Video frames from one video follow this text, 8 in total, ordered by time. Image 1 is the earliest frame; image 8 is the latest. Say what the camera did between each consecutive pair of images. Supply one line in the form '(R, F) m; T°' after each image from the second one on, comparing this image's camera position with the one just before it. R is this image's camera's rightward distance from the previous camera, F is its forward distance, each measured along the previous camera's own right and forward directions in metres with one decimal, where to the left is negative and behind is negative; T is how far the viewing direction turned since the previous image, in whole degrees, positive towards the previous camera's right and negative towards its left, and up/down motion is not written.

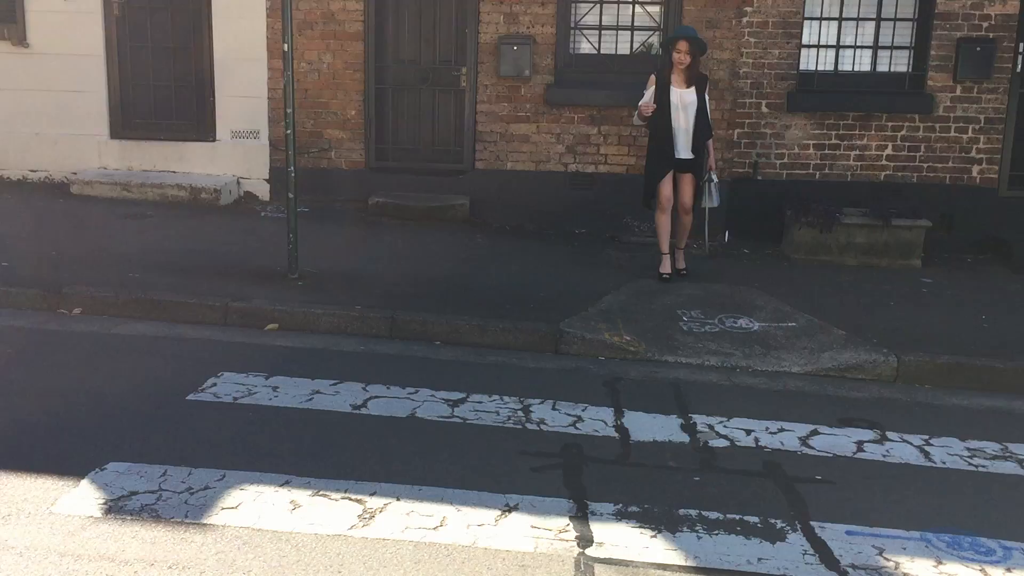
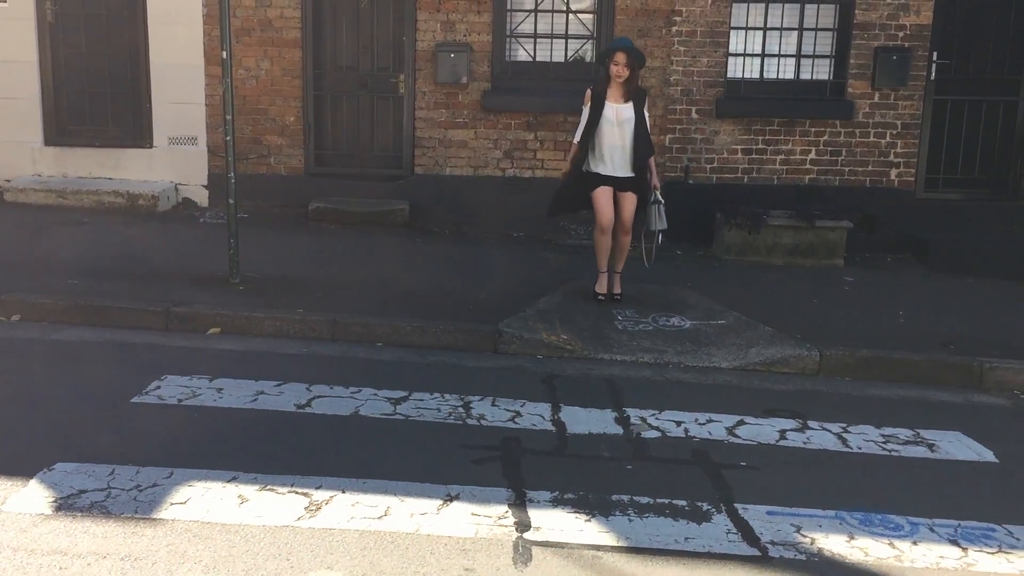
(0.0, -0.2) m; +4°
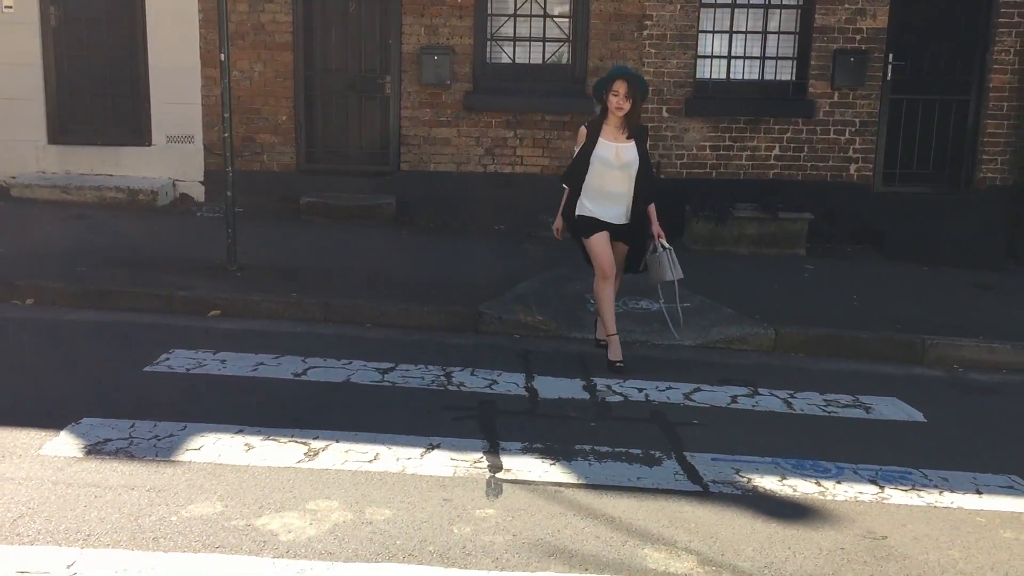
(+0.1, -0.5) m; +1°
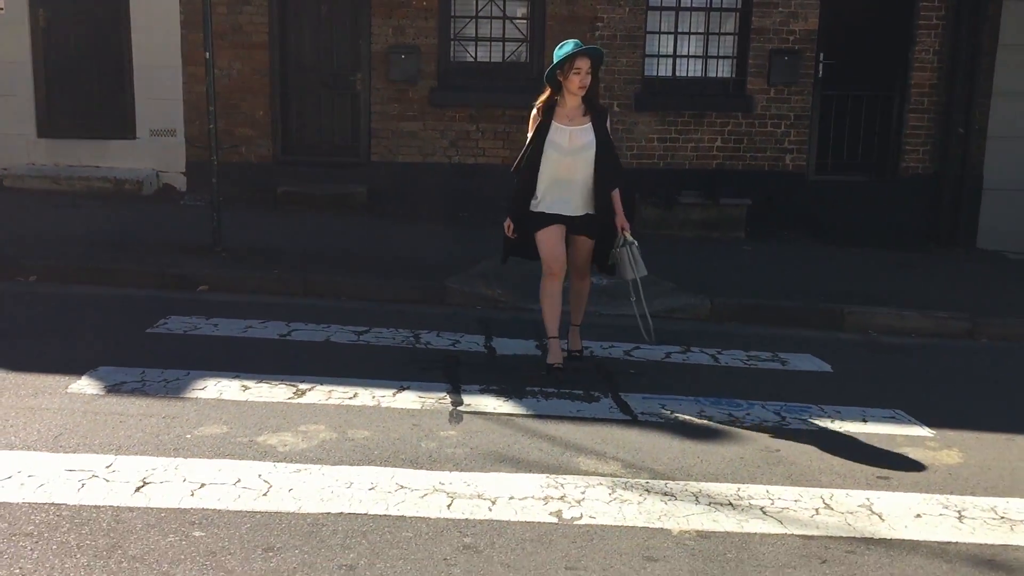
(+0.1, -0.7) m; +2°
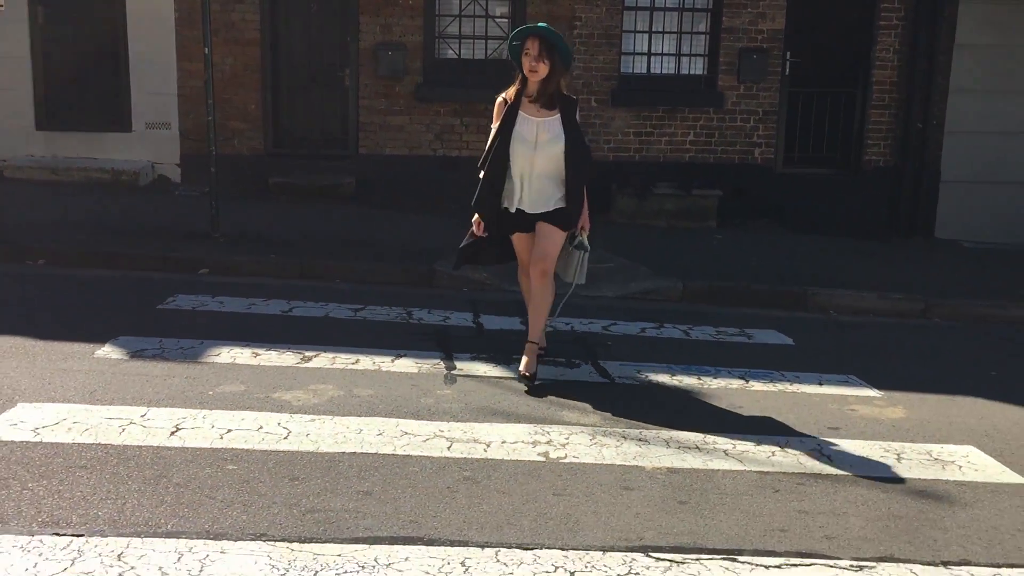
(-0.1, -0.5) m; +1°
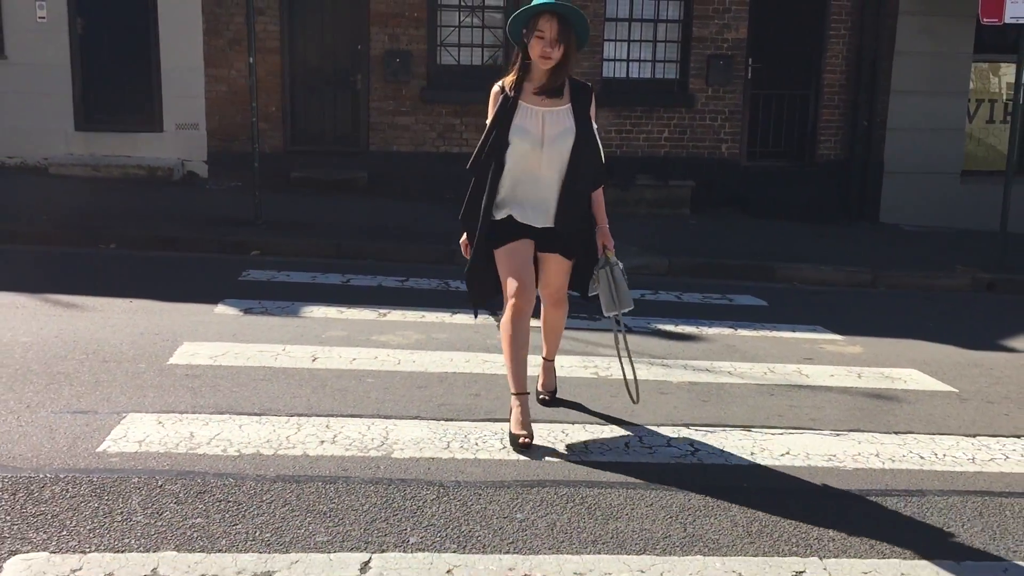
(-0.6, -1.2) m; +3°
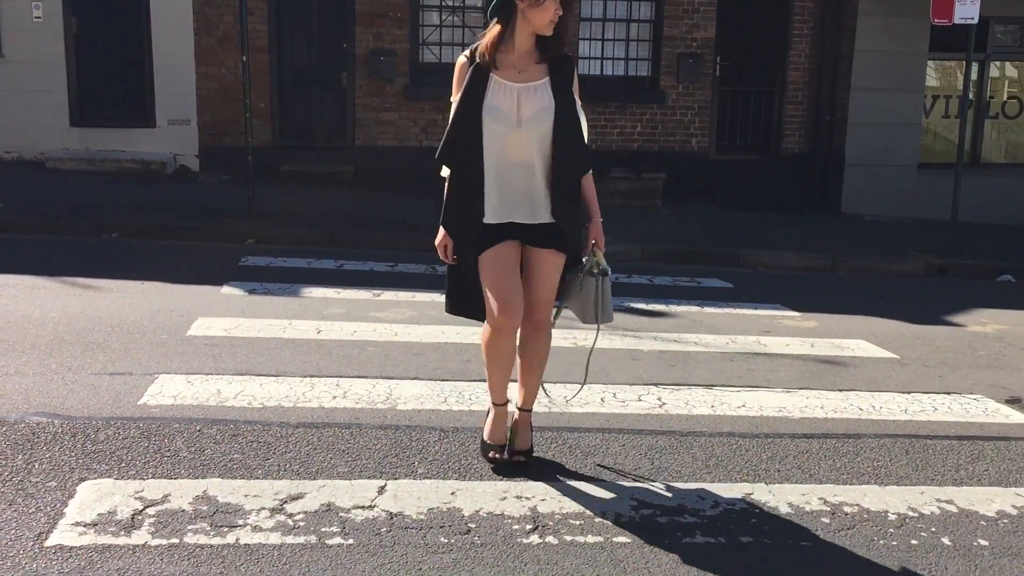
(-0.1, -0.5) m; +1°
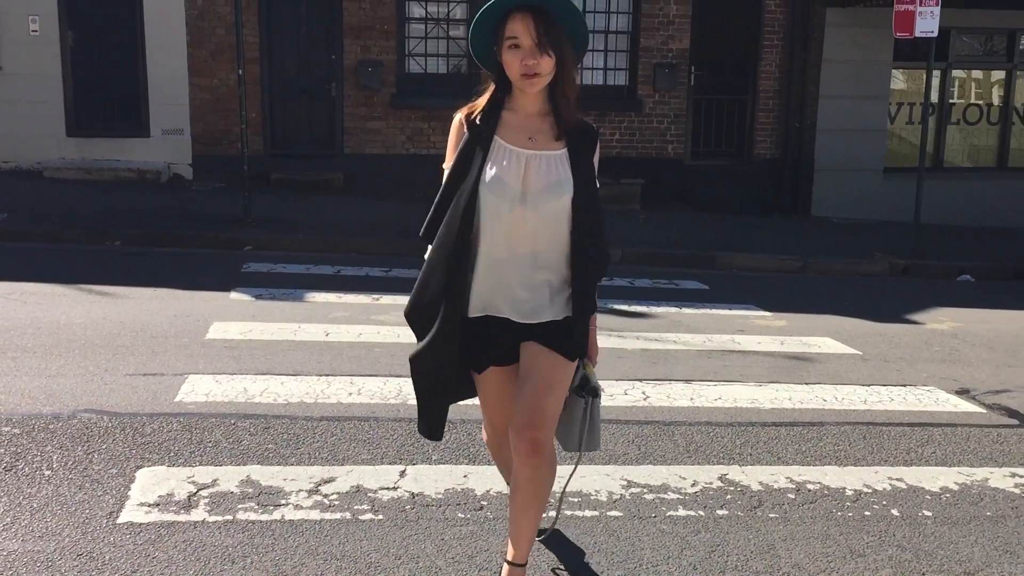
(-0.1, -0.5) m; +1°
